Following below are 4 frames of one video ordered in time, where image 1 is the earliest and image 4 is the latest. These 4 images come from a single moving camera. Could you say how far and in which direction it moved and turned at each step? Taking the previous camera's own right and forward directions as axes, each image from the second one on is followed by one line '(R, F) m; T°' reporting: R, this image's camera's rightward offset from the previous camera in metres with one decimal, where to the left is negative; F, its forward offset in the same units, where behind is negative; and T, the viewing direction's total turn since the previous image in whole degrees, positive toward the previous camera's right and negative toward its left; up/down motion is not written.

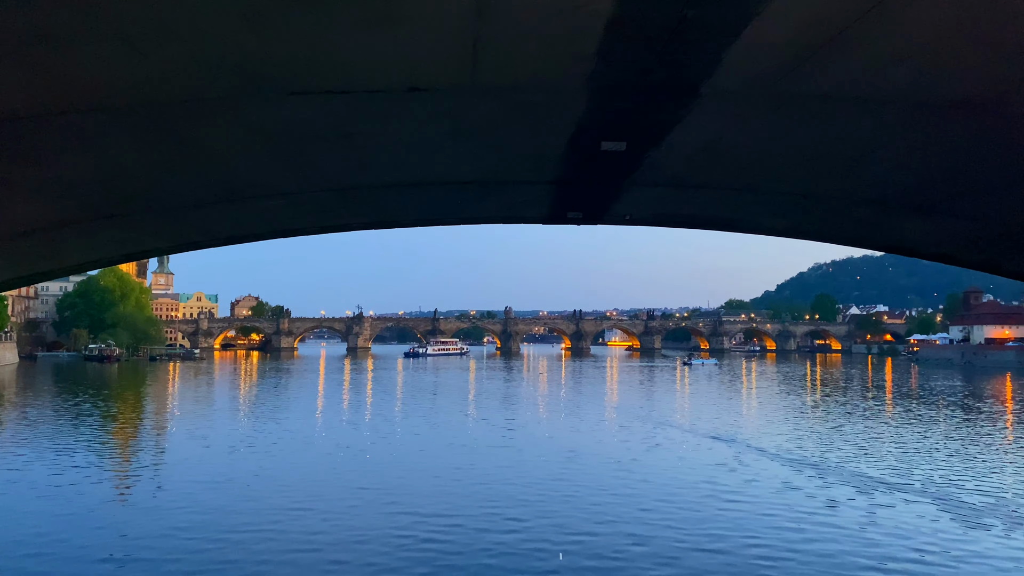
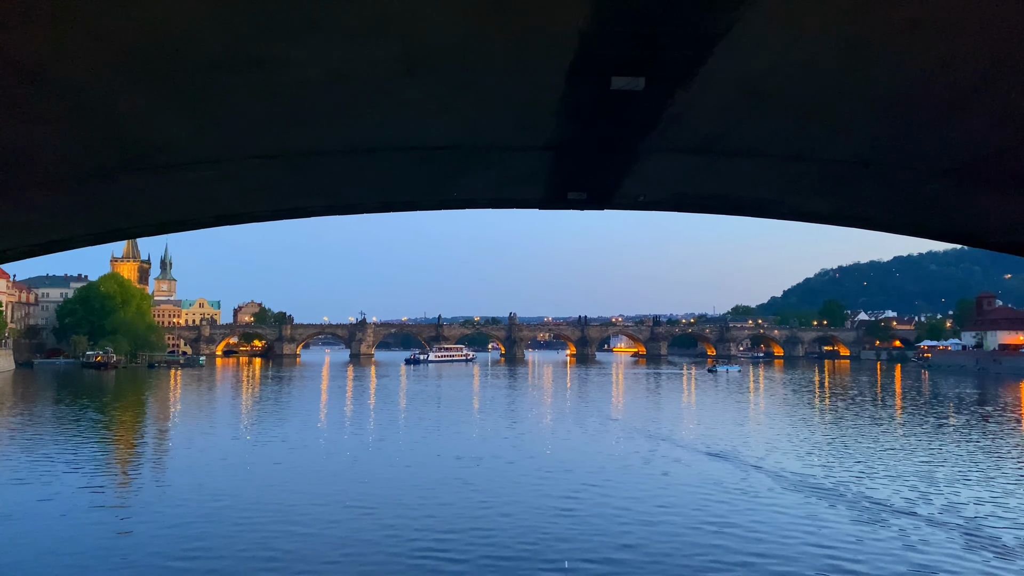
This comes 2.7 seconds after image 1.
(+0.2, +1.9) m; 0°
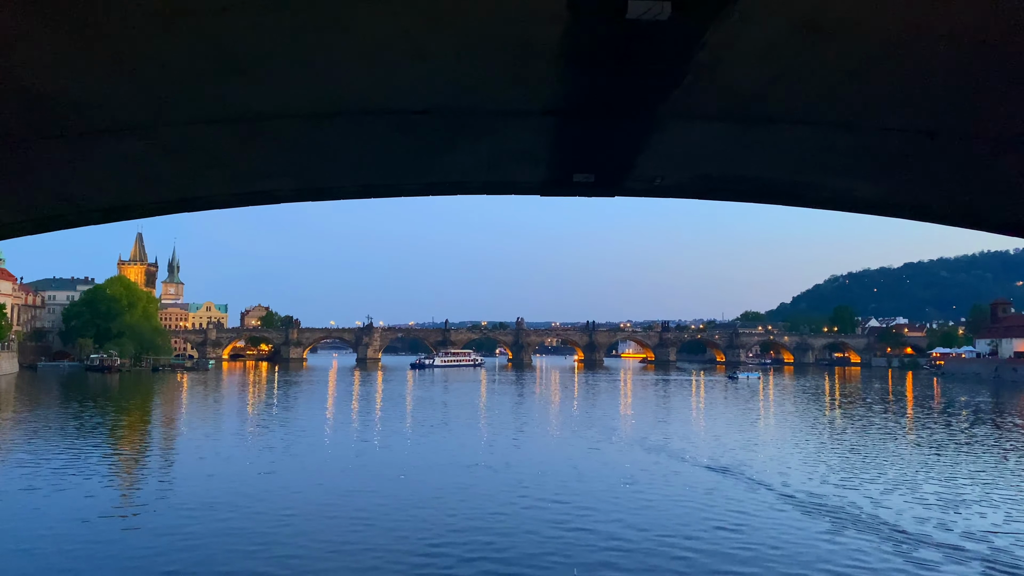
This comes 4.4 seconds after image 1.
(+0.1, +1.2) m; -1°
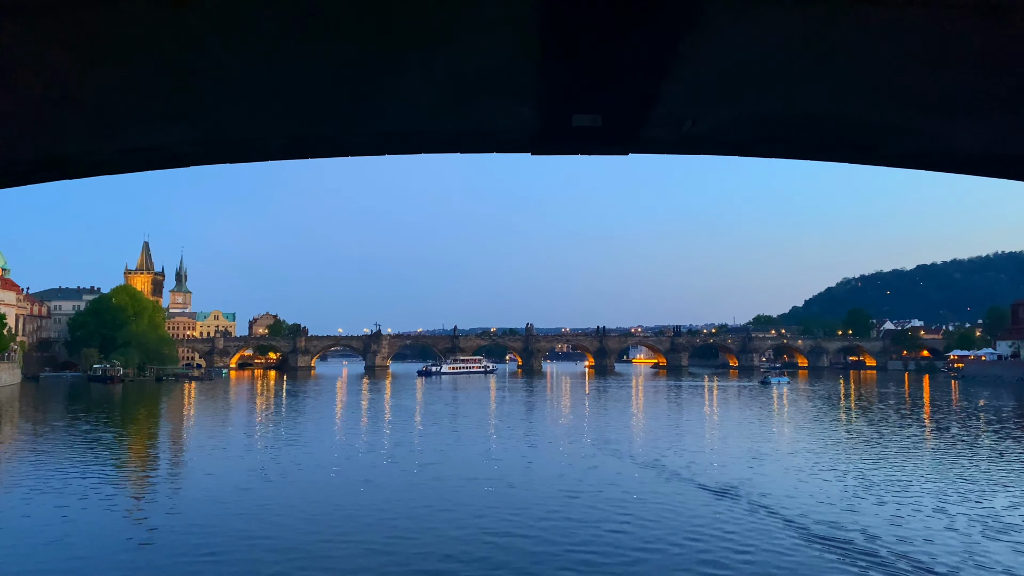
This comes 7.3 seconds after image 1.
(+0.2, +2.1) m; -1°
